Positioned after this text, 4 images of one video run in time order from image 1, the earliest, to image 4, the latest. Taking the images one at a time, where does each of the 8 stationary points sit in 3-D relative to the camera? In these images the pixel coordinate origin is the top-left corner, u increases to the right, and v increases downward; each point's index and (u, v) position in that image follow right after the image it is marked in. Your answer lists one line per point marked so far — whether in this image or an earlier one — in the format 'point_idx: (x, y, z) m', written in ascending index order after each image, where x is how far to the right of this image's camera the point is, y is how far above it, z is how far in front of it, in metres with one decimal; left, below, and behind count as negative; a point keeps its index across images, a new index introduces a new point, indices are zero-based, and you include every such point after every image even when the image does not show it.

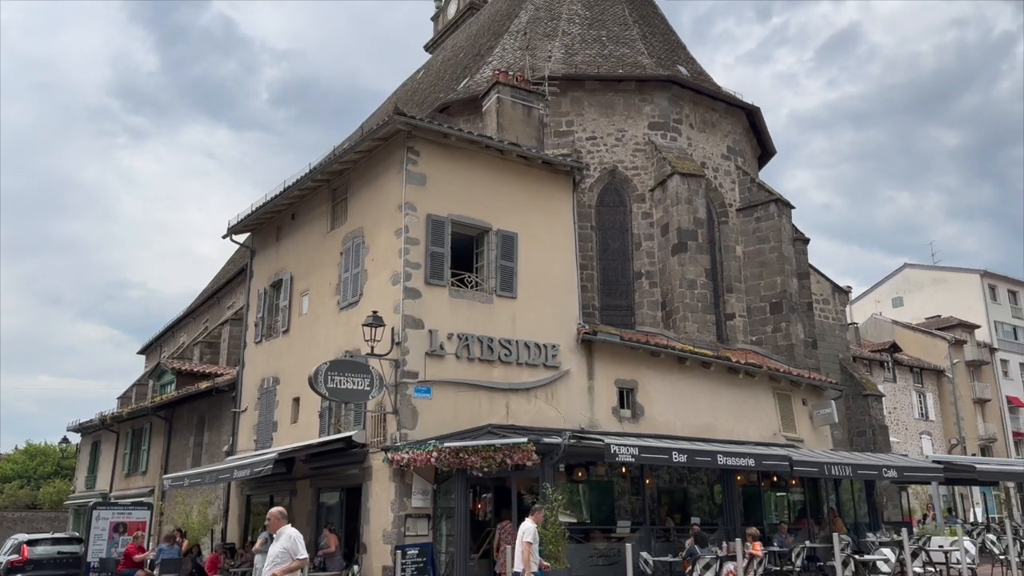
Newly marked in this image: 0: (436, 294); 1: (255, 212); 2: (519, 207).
0: (-1.2, -0.1, +13.4) m
1: (-5.4, +1.6, +17.5) m
2: (+0.1, +1.5, +14.7) m
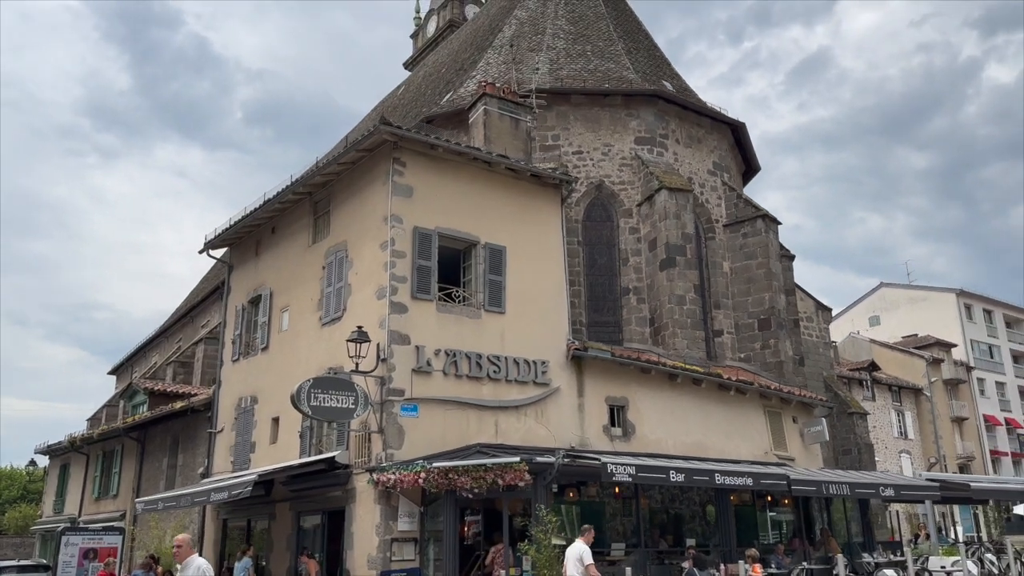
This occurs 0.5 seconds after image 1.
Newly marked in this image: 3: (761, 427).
0: (-1.4, -0.3, +13.0) m
1: (-5.7, +1.2, +17.0) m
2: (-0.1, +1.2, +14.4) m
3: (+4.9, -2.7, +16.2) m
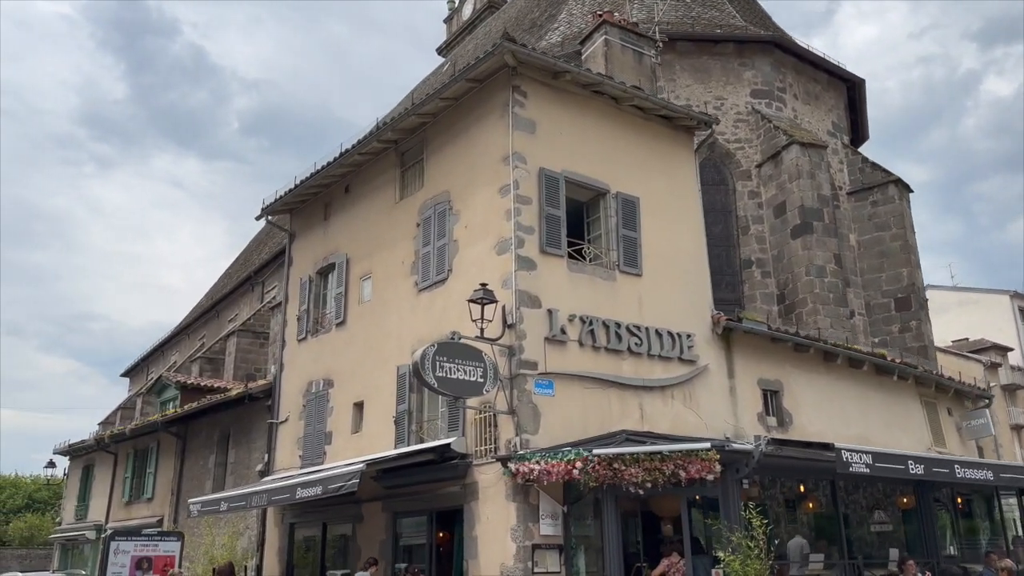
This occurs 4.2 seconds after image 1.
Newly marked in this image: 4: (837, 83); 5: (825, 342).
0: (+0.5, +0.3, +10.7) m
1: (-3.8, +1.8, +14.7) m
2: (+1.9, +1.8, +12.1) m
3: (+6.8, -2.2, +13.9) m
4: (+7.1, +4.4, +18.0) m
5: (+4.7, -0.8, +12.4) m
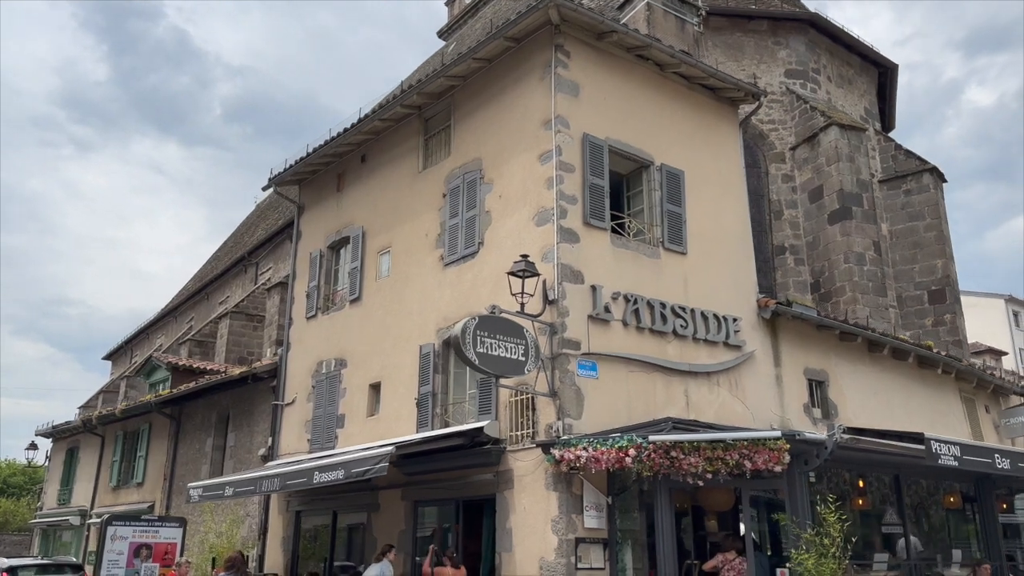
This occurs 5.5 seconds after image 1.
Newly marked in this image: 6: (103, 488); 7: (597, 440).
0: (+1.0, +0.6, +9.9) m
1: (-3.3, +2.2, +13.8) m
2: (+2.3, +2.0, +11.4) m
3: (+7.1, -2.0, +13.2) m
4: (+7.5, +4.6, +17.4) m
5: (+5.1, -0.6, +11.7) m
6: (-9.4, -4.6, +19.1) m
7: (+0.9, -1.5, +8.3) m
